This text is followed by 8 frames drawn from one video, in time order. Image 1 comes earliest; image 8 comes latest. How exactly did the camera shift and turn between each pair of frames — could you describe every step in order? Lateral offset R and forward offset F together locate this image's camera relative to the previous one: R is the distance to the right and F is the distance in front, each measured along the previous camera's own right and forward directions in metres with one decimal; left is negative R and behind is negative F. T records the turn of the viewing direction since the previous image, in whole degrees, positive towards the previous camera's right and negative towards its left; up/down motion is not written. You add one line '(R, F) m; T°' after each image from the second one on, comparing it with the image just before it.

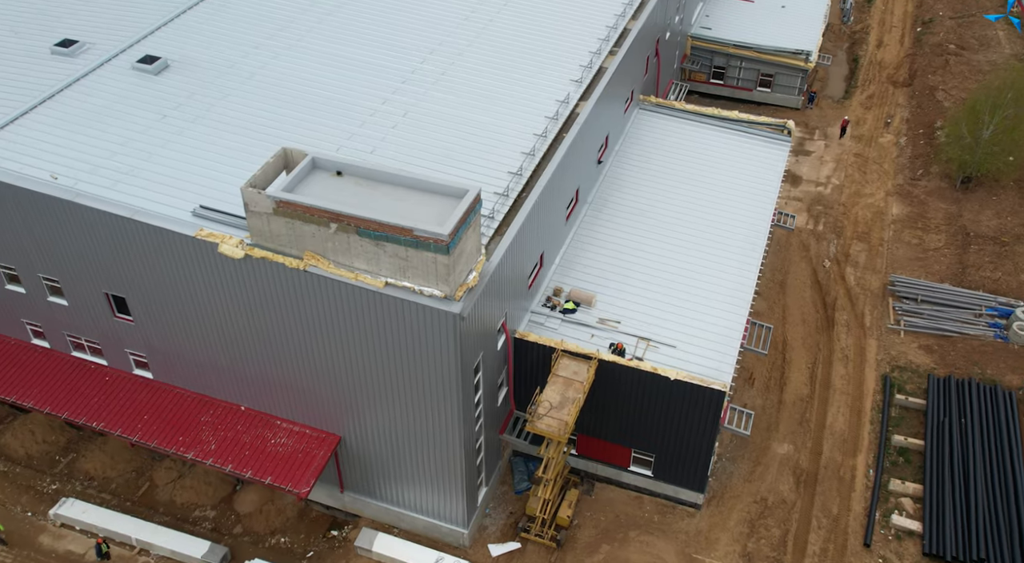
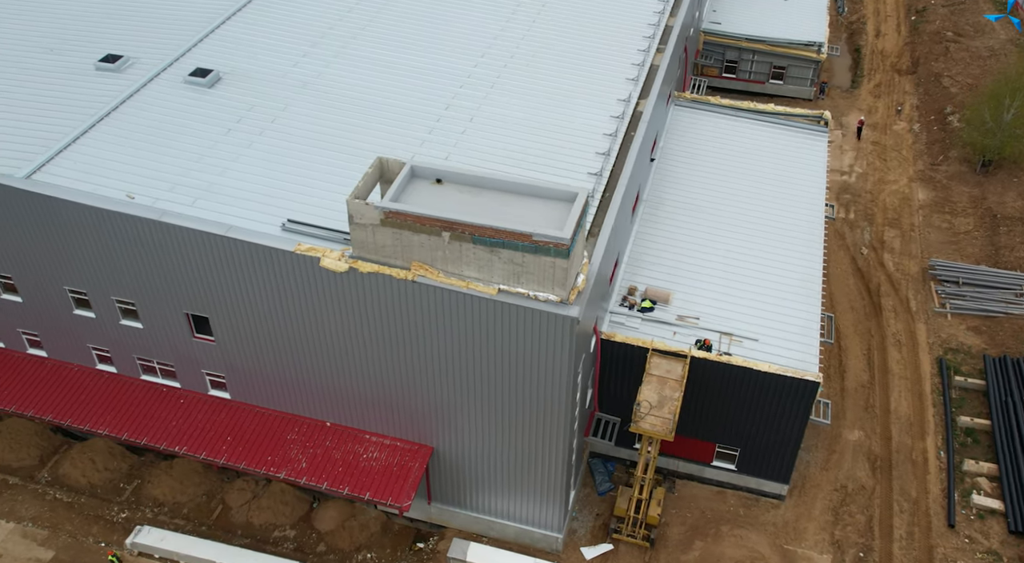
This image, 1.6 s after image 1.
(-4.3, +0.3) m; +3°
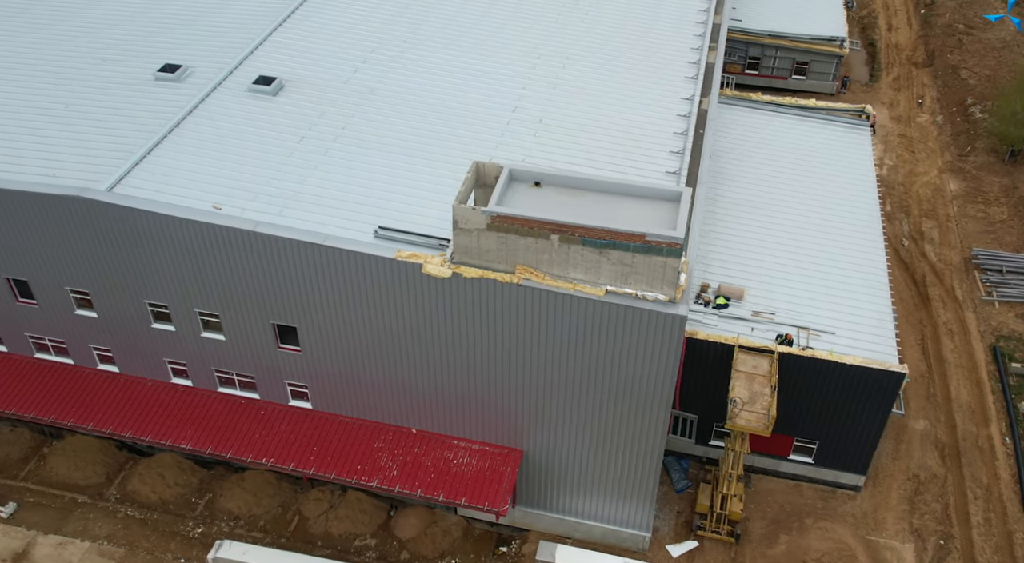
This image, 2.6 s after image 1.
(-3.6, +0.1) m; +2°
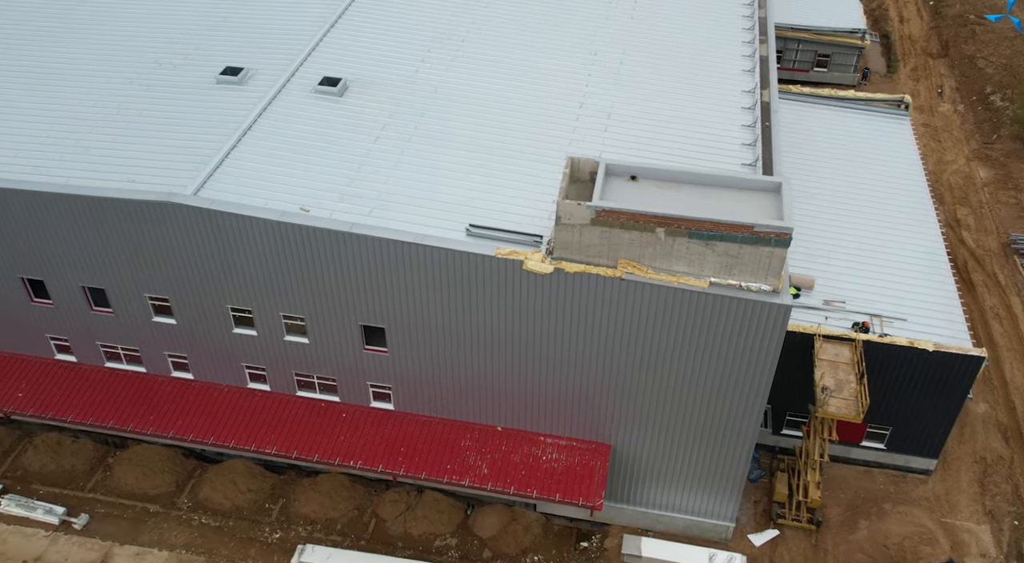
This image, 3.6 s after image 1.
(-3.5, 0.0) m; +2°
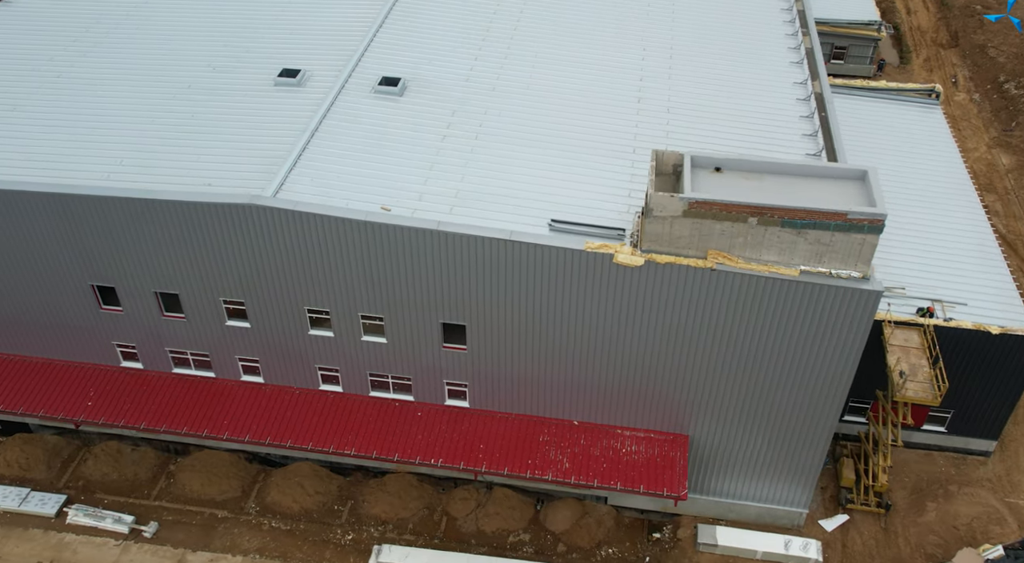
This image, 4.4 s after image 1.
(-3.2, -0.1) m; +2°
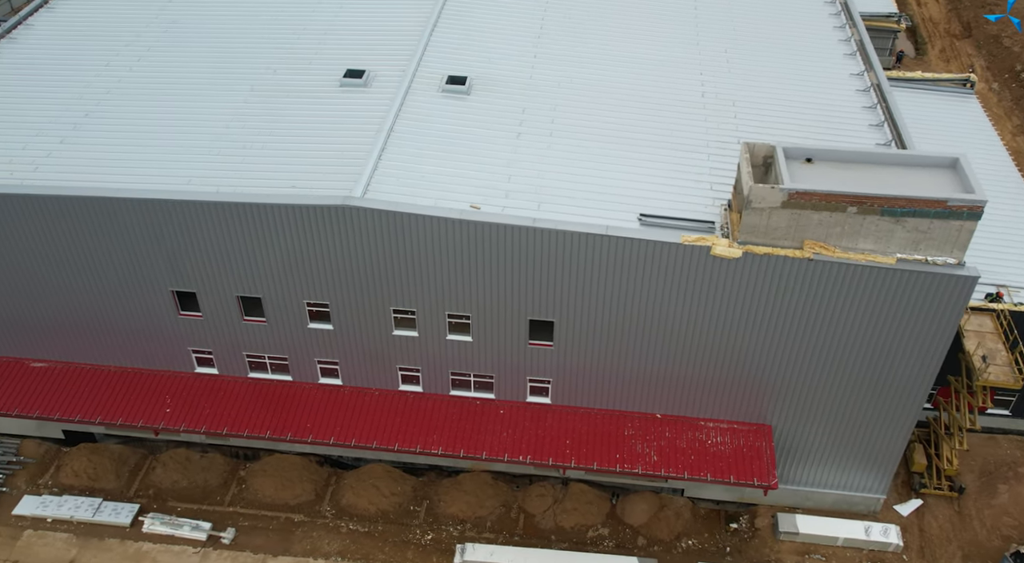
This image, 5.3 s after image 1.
(-3.5, 0.0) m; +1°
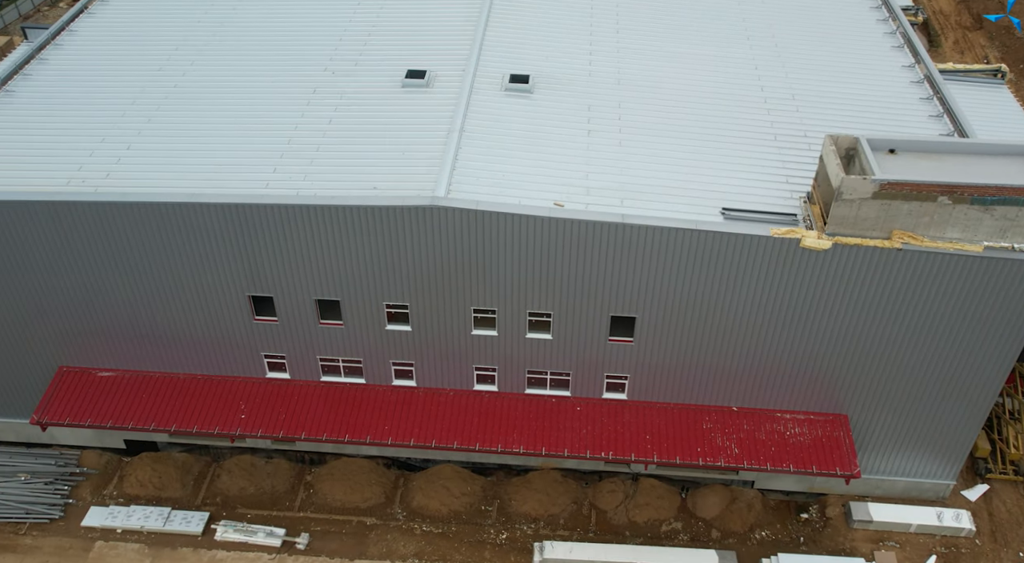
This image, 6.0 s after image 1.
(-3.3, 0.0) m; +1°
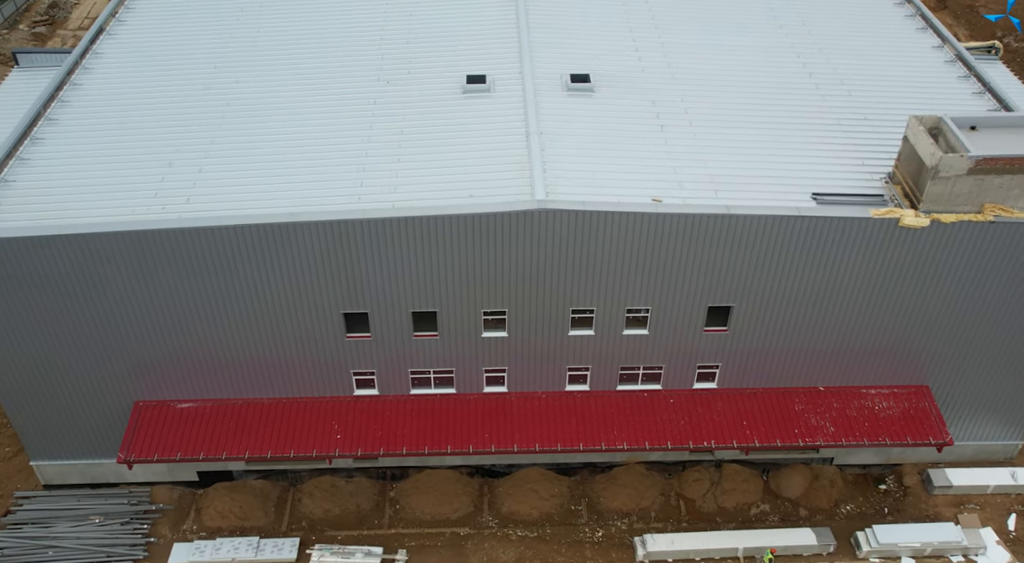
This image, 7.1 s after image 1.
(-5.3, +0.2) m; +5°
